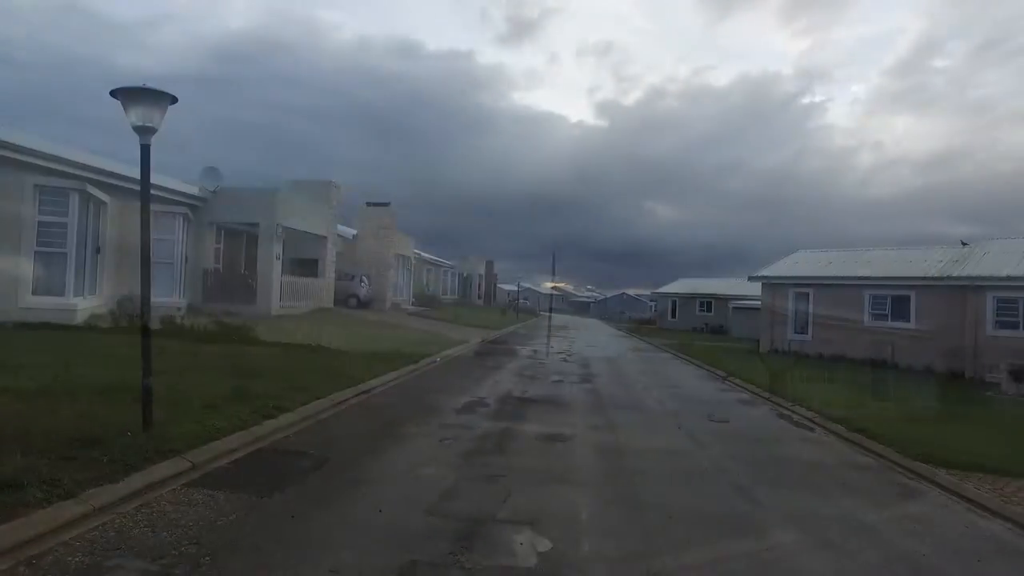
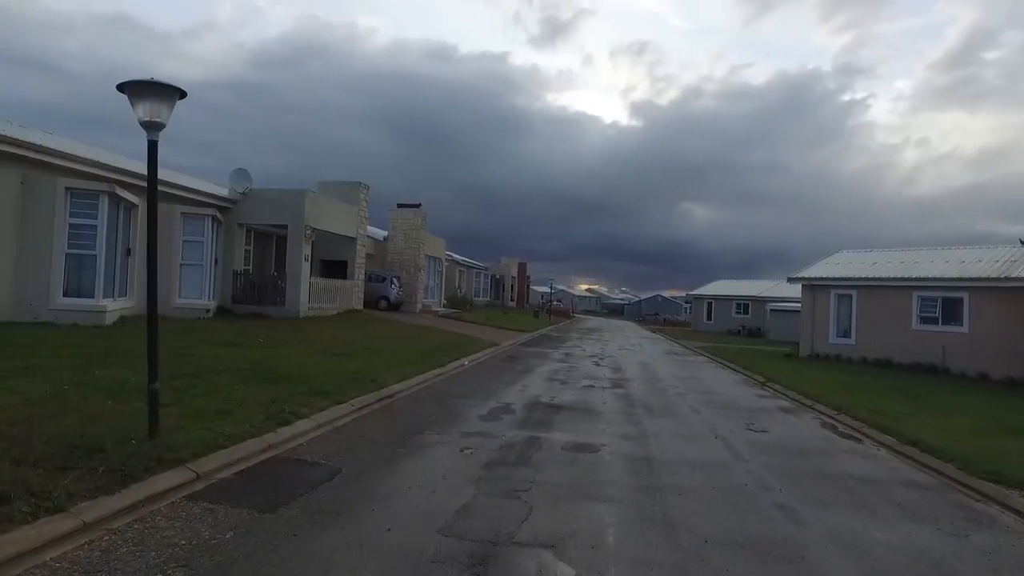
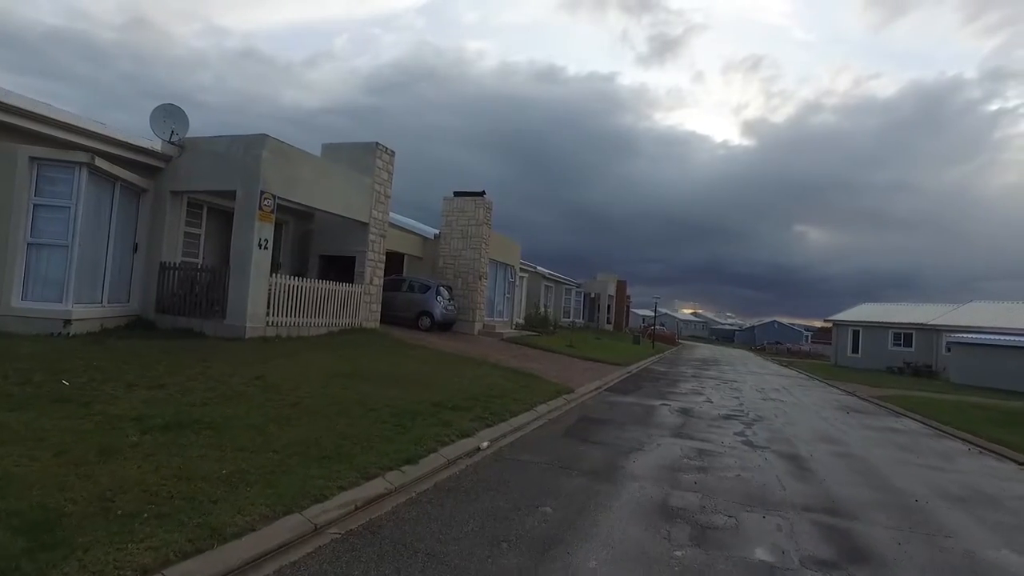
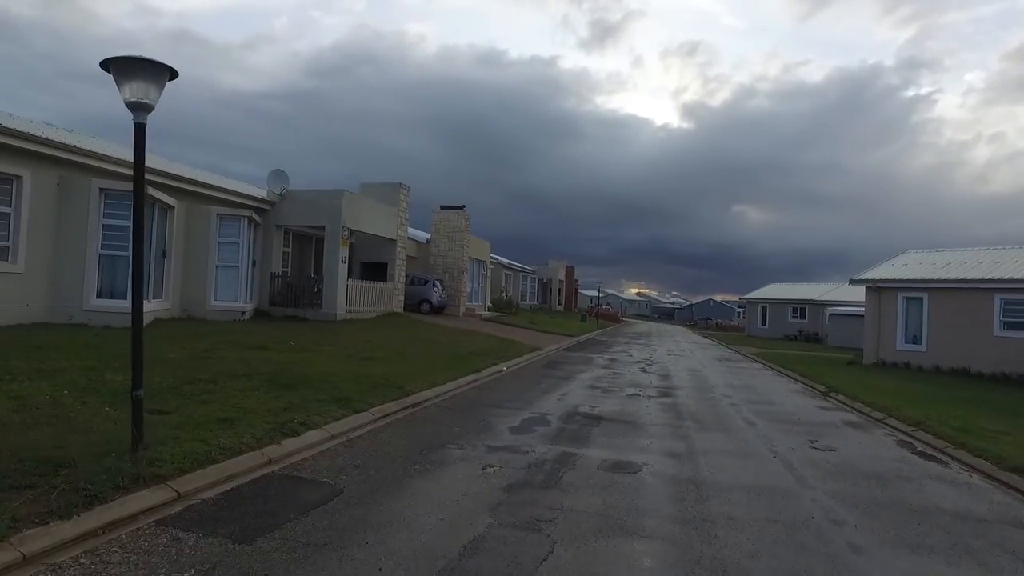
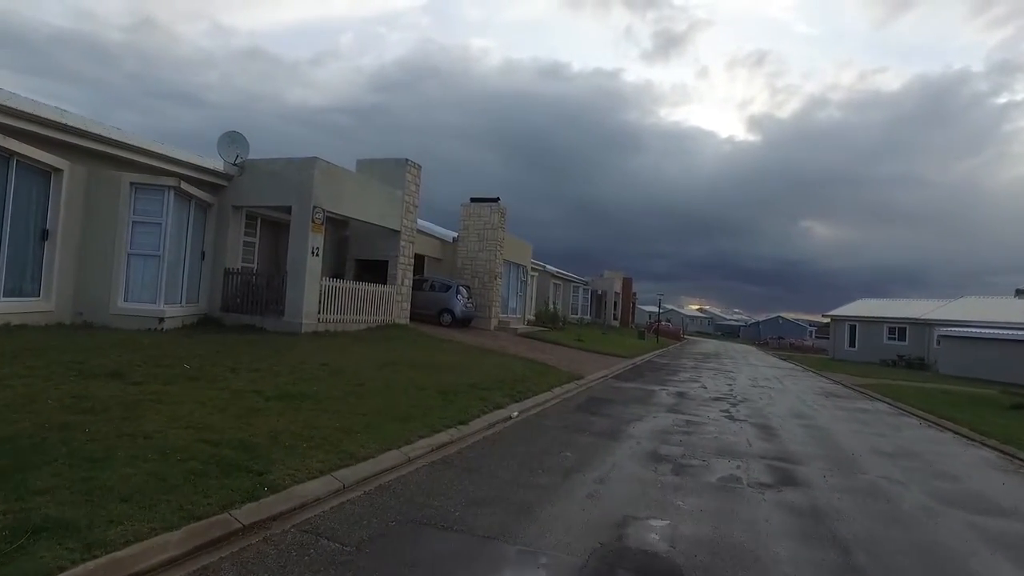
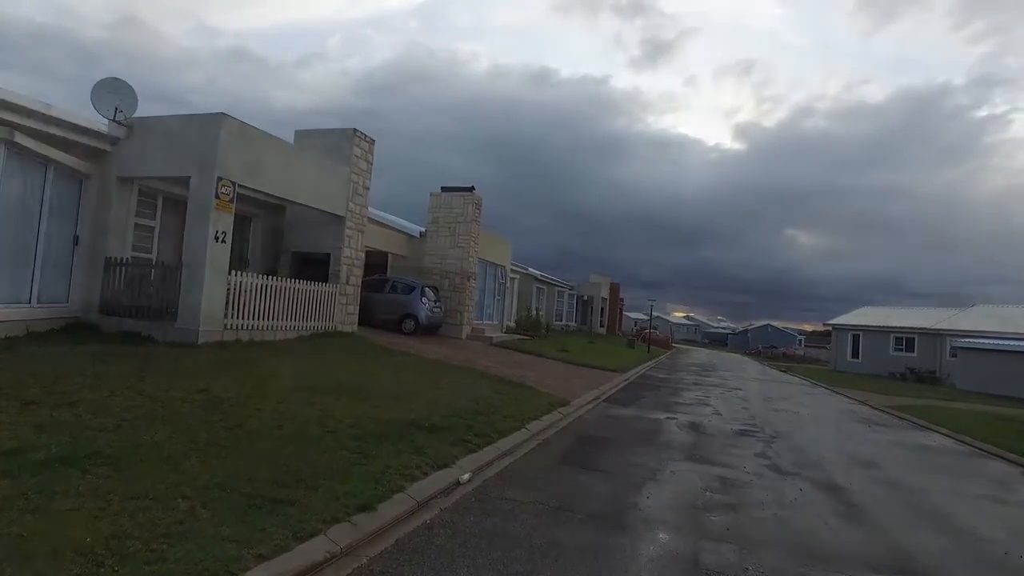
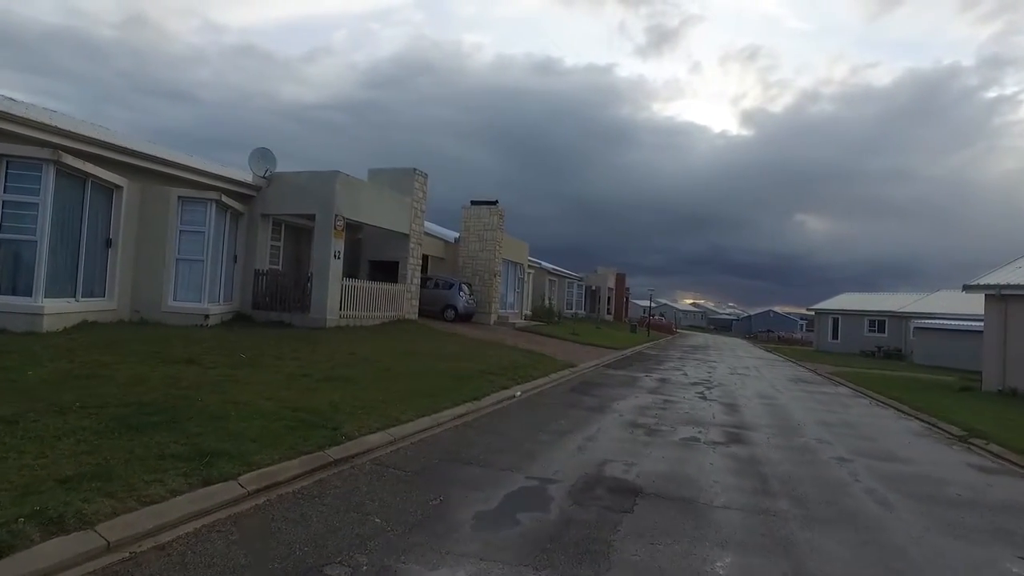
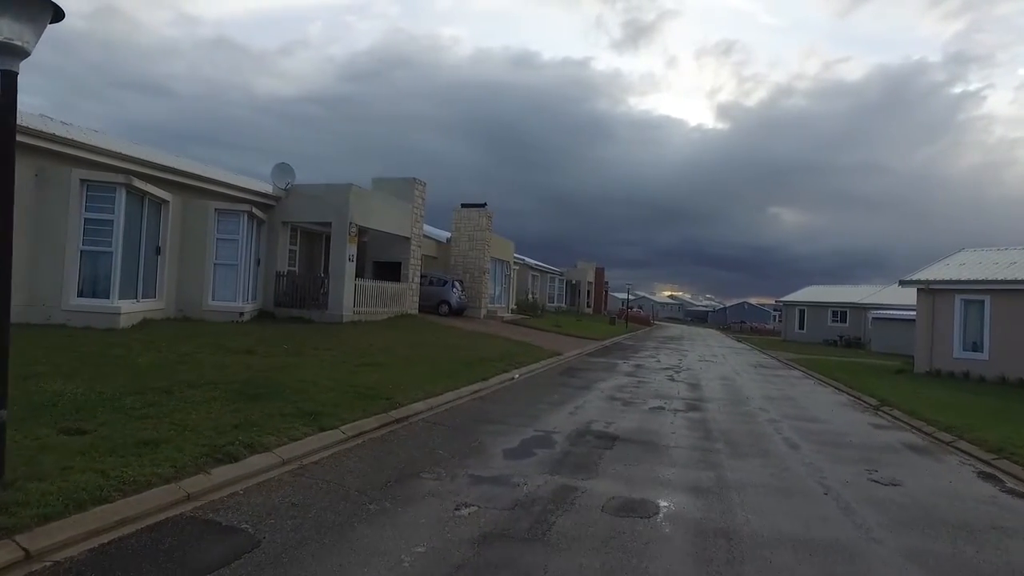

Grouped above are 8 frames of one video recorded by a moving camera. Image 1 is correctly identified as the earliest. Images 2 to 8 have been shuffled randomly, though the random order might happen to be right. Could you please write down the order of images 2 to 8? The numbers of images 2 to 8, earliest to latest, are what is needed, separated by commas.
2, 4, 8, 7, 5, 3, 6
